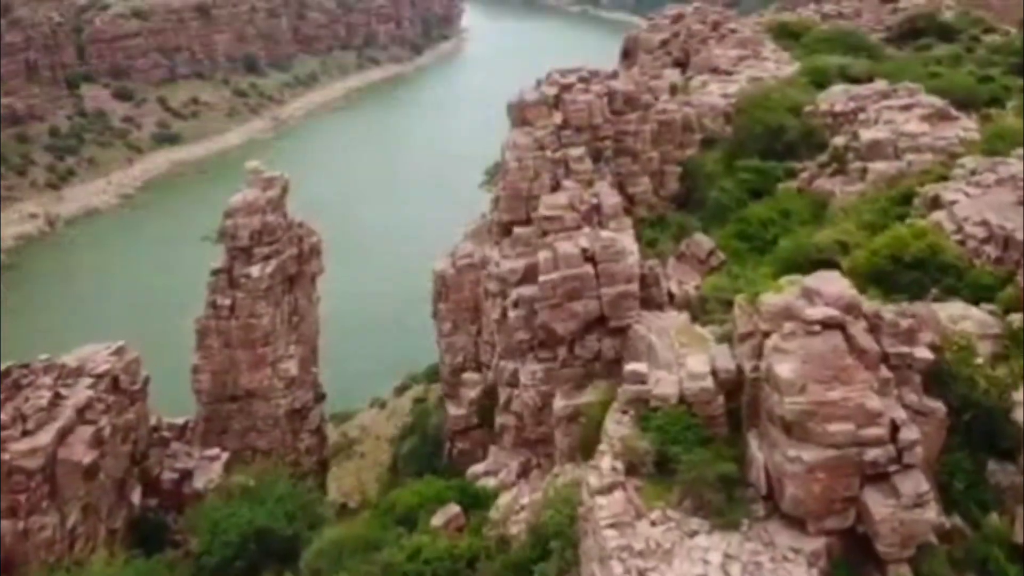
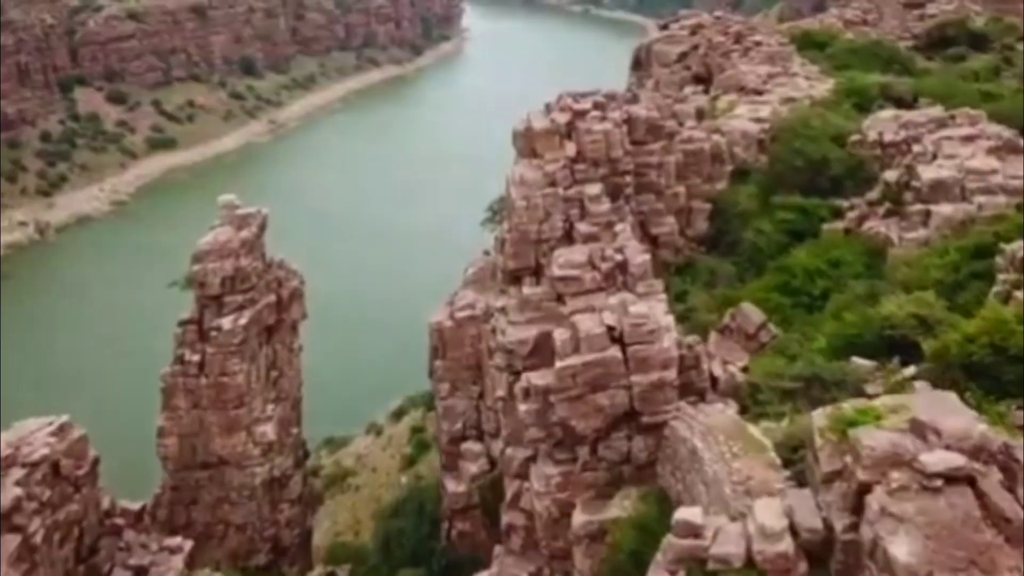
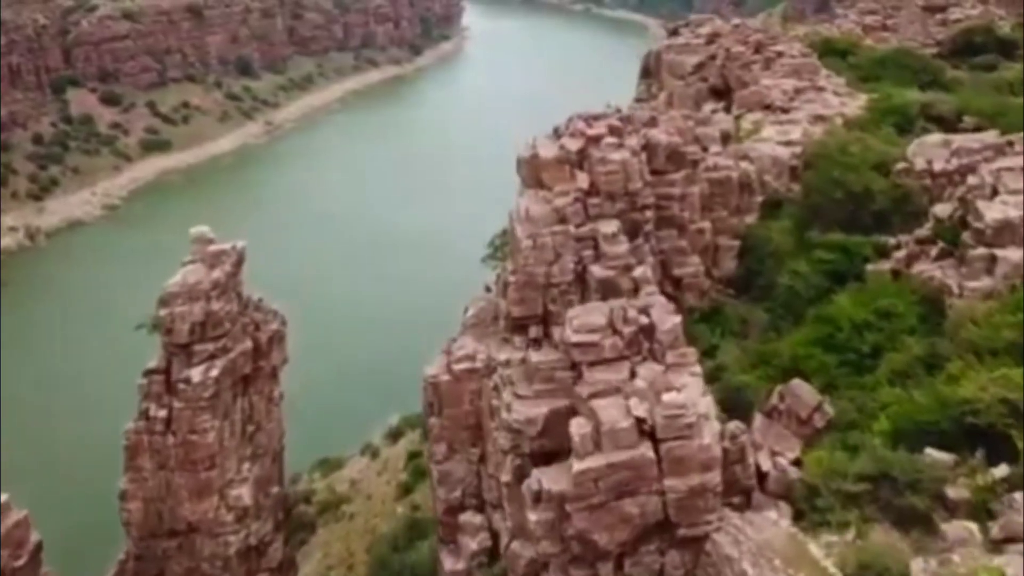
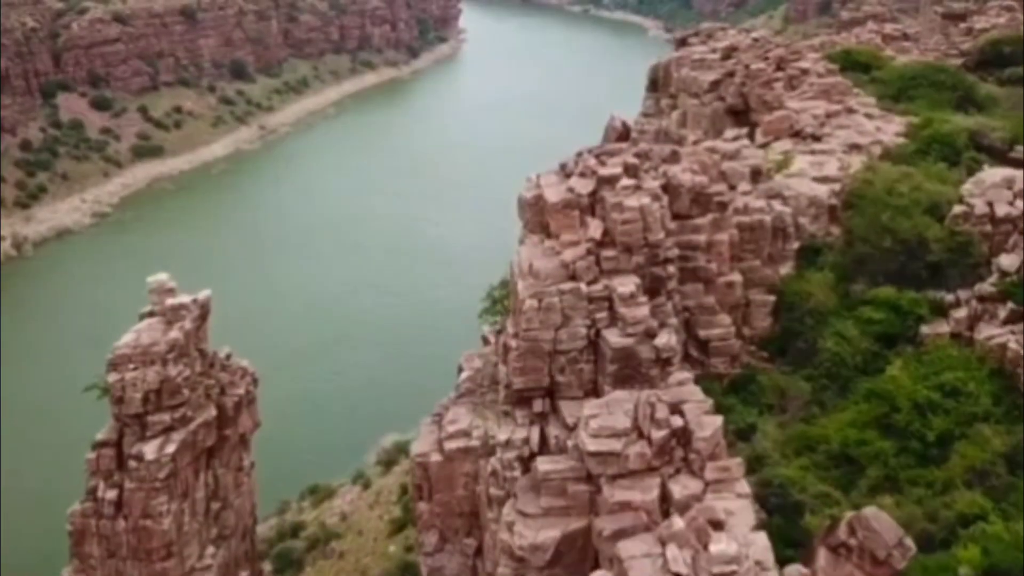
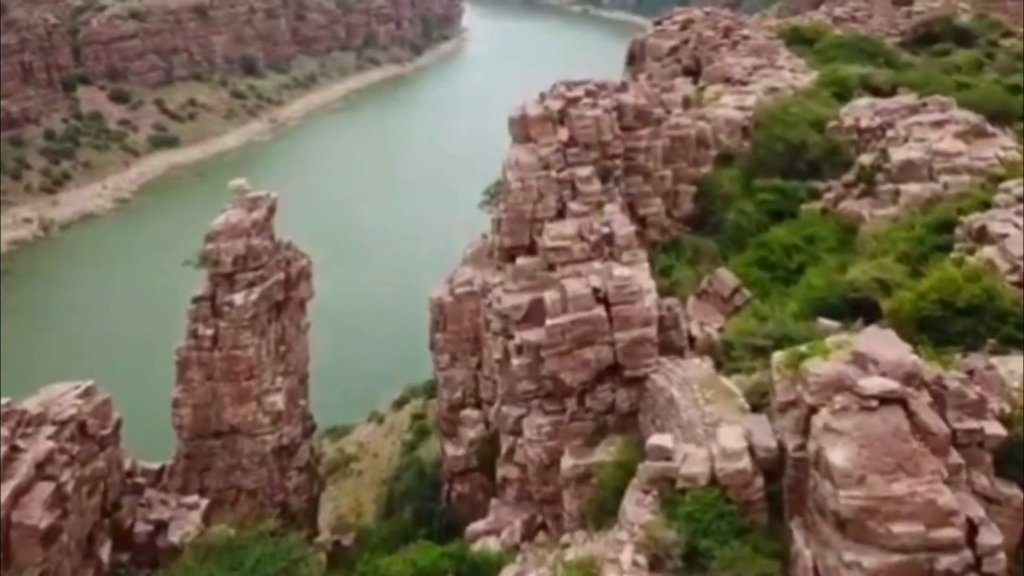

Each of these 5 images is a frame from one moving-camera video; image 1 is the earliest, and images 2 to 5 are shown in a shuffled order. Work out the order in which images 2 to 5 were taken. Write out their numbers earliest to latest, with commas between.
5, 2, 3, 4
